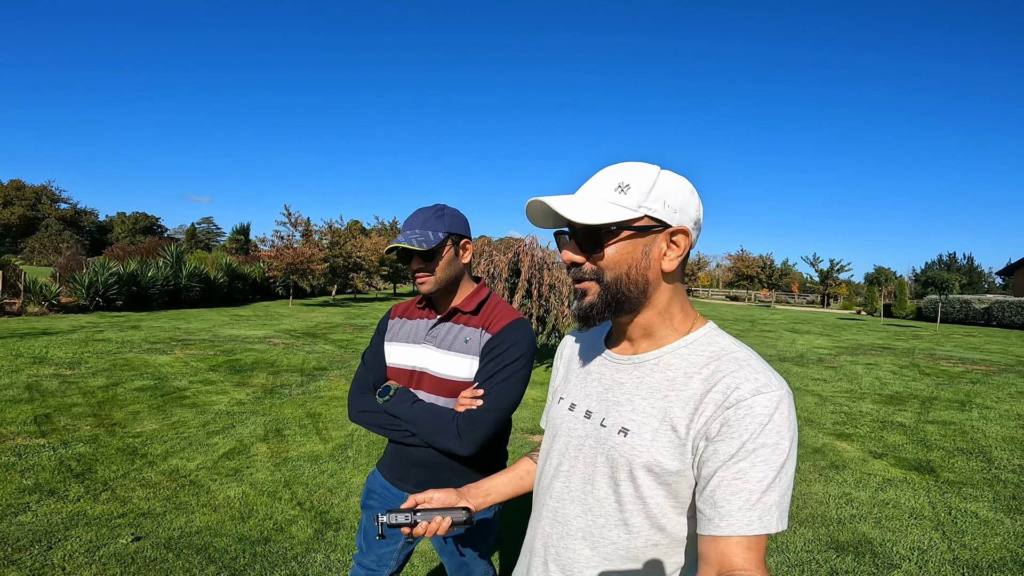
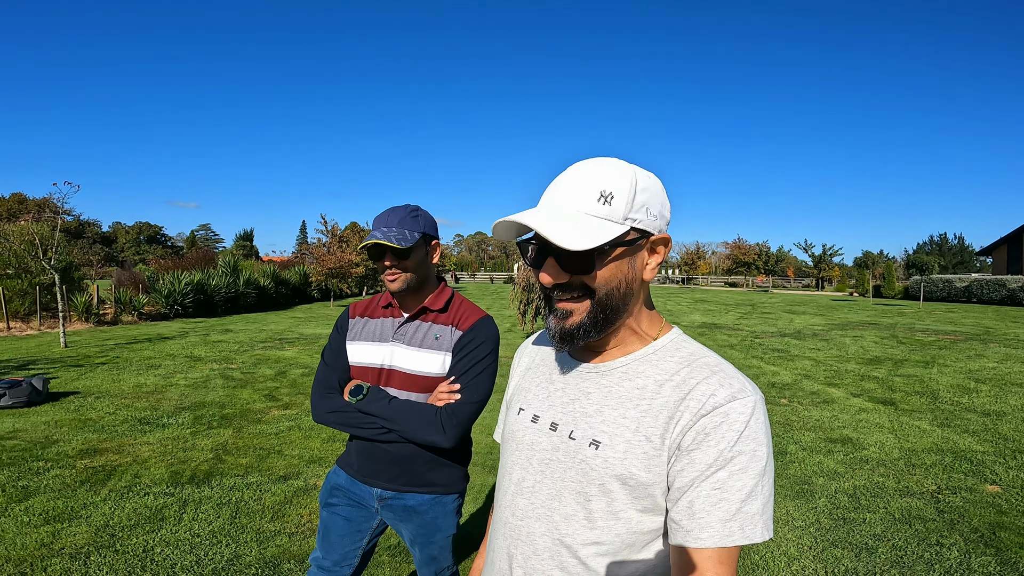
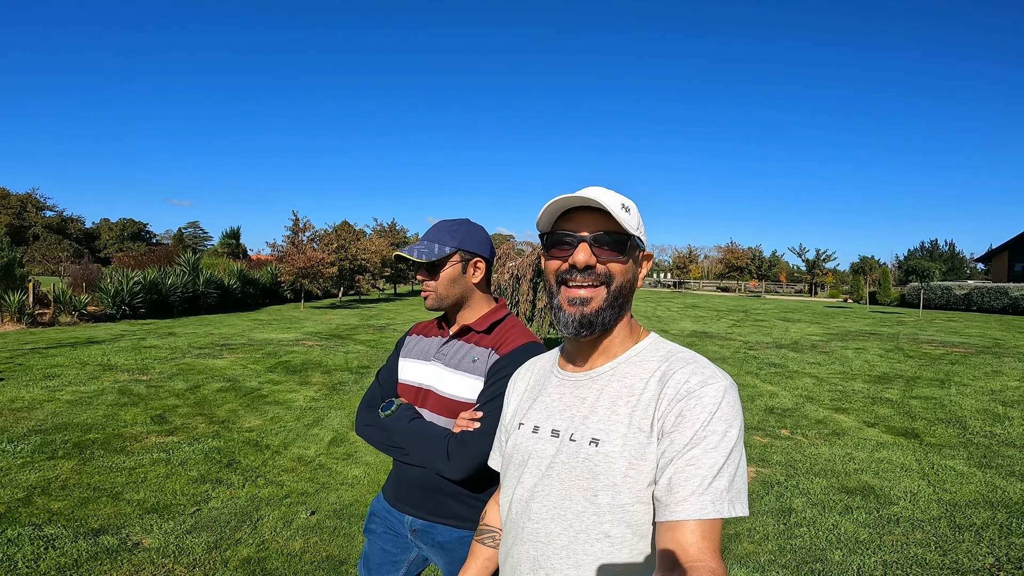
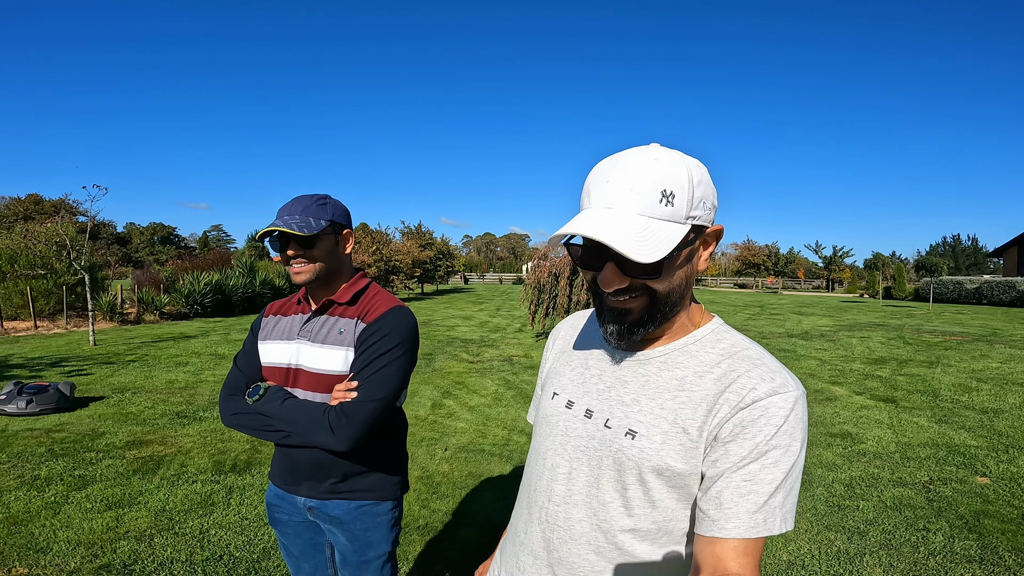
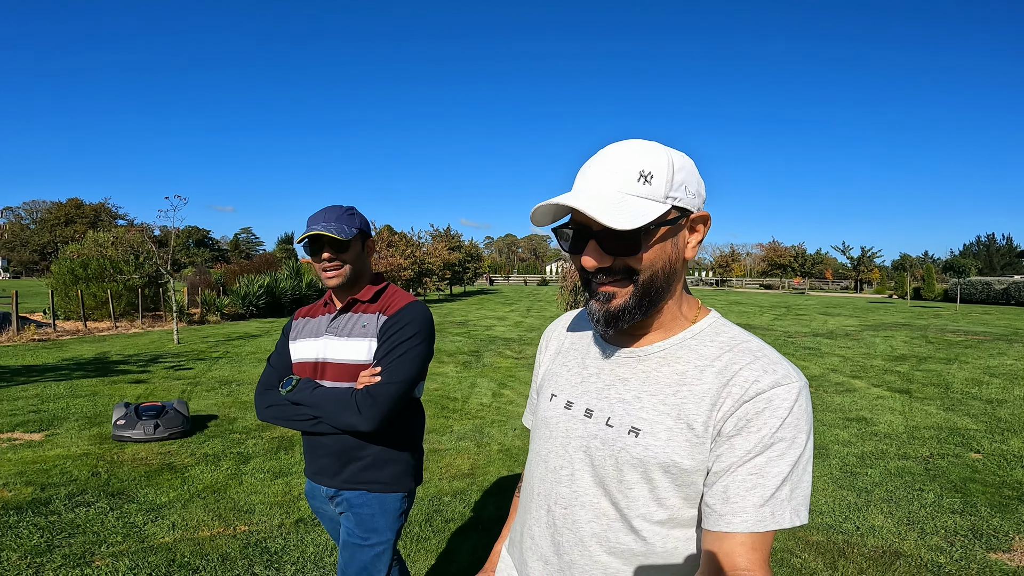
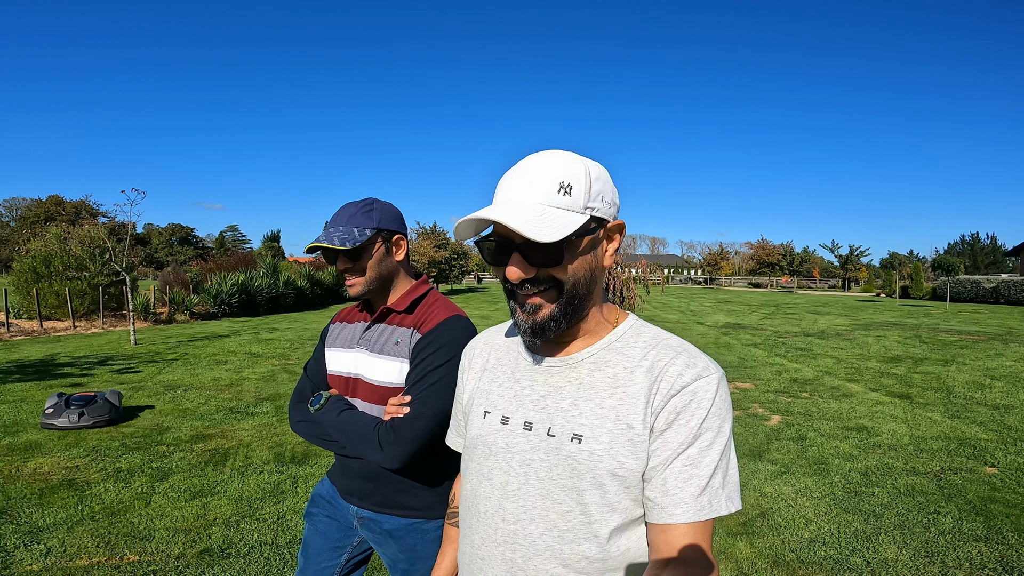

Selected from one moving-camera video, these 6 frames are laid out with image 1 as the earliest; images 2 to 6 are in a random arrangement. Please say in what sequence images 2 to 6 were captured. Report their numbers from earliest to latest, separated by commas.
3, 2, 4, 6, 5
